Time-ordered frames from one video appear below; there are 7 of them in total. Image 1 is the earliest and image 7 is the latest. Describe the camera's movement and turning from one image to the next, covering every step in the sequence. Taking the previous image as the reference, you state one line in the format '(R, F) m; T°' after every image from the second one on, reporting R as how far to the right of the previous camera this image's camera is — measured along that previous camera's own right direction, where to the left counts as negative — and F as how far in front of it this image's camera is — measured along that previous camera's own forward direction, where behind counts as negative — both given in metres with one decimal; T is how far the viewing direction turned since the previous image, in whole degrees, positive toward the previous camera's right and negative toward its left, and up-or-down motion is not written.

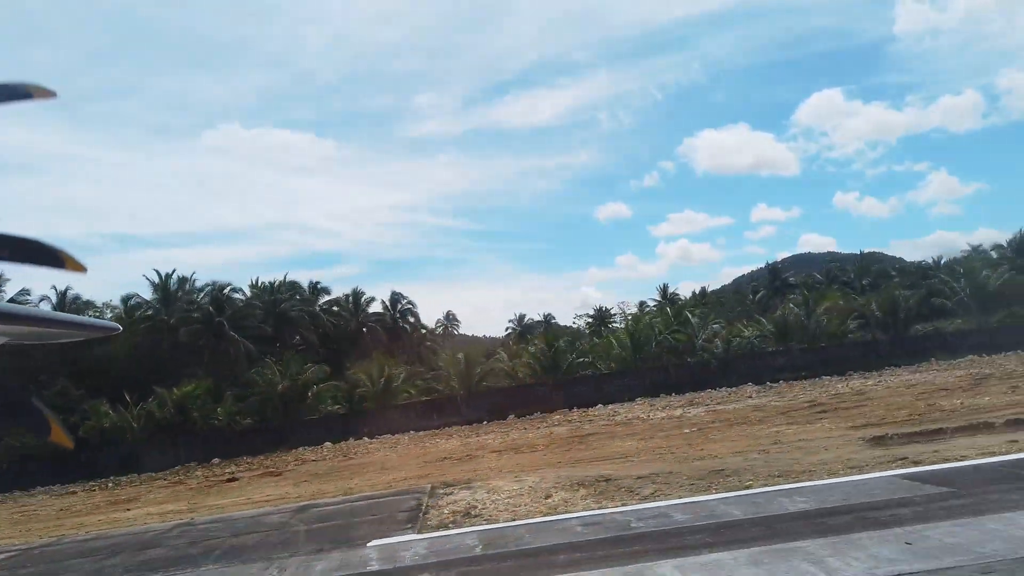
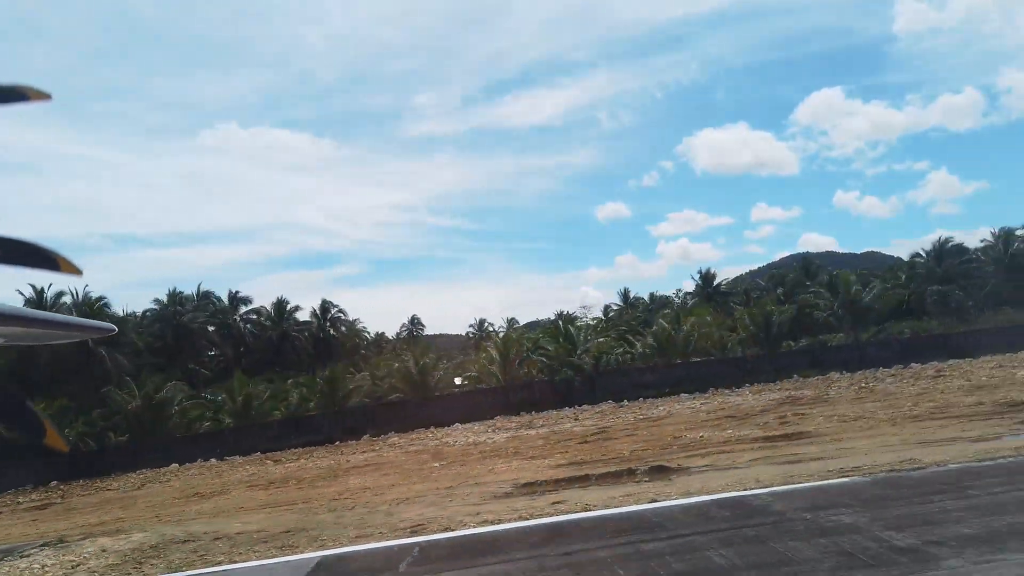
(+6.3, +0.3) m; +1°
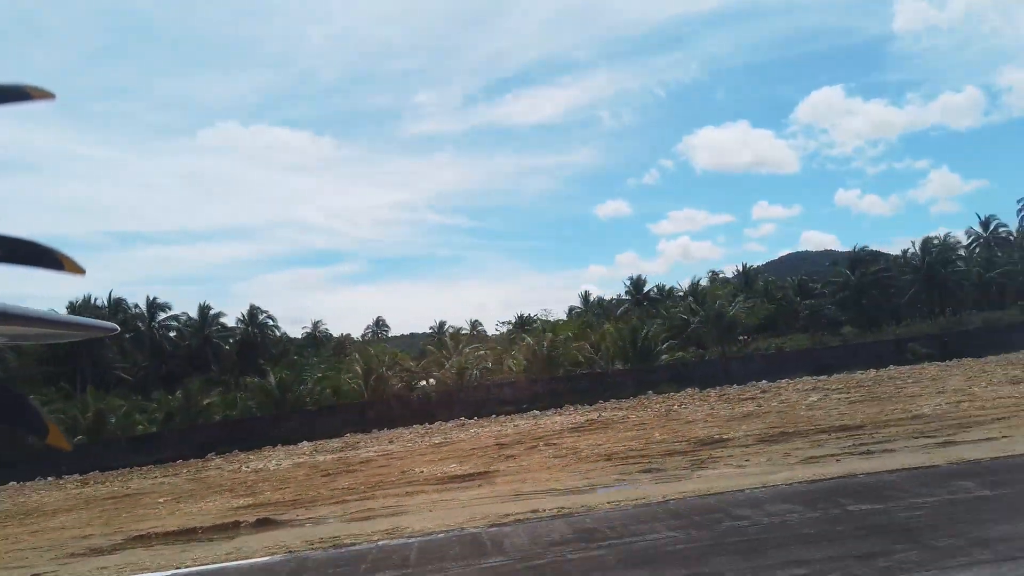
(+6.6, +0.2) m; 0°
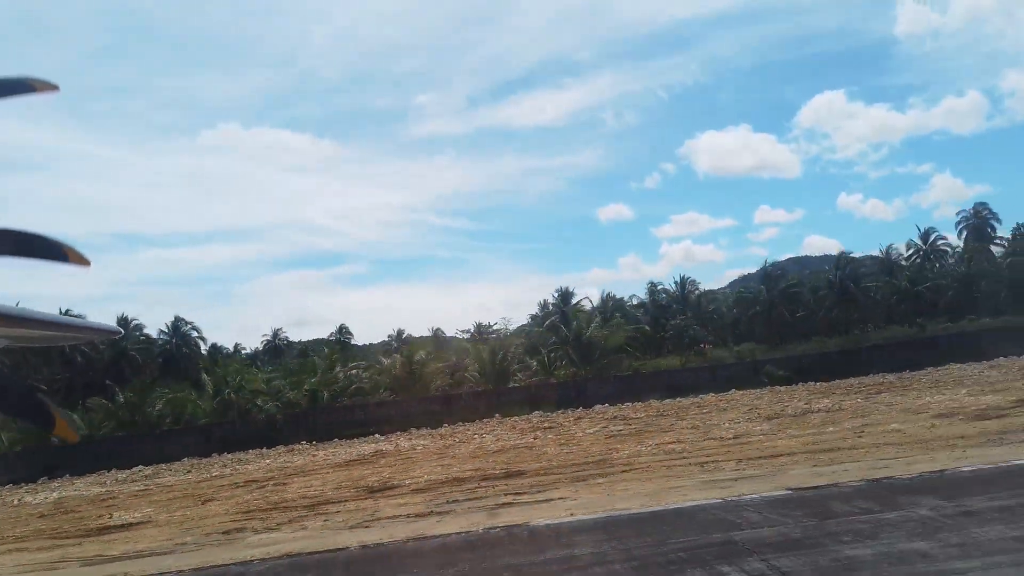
(+6.9, +0.2) m; 0°
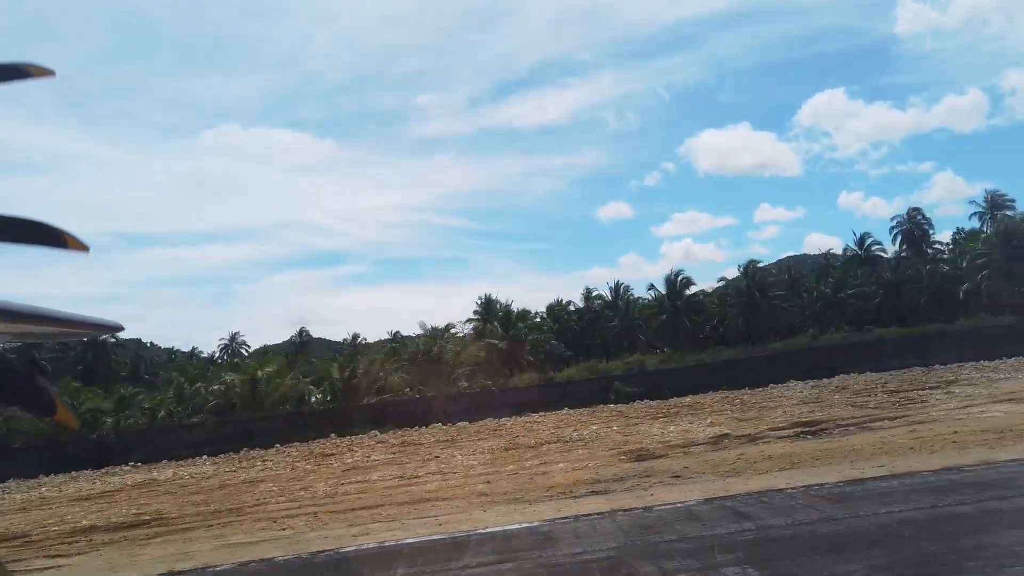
(+7.2, +0.3) m; 0°
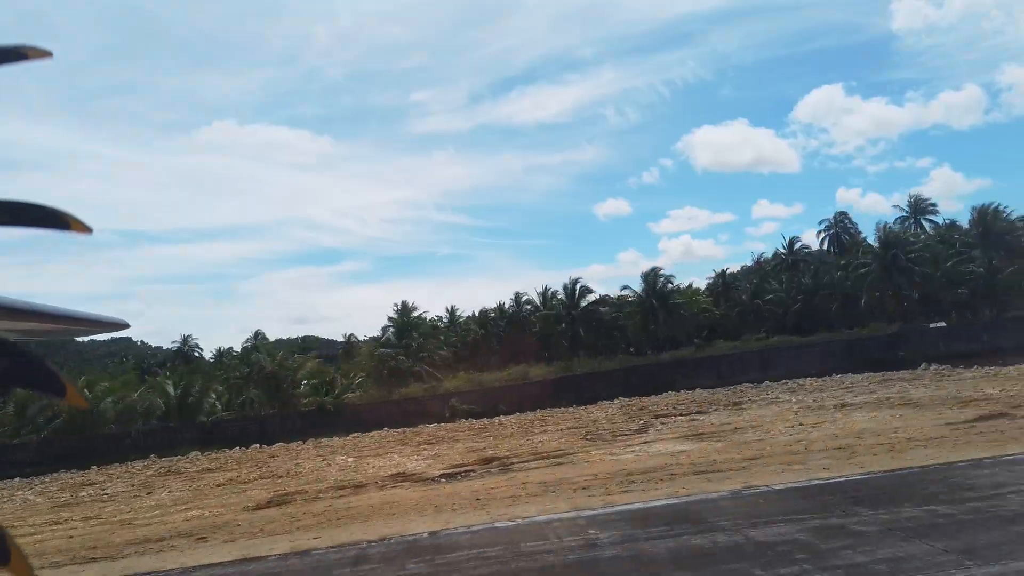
(+7.5, +0.2) m; +1°
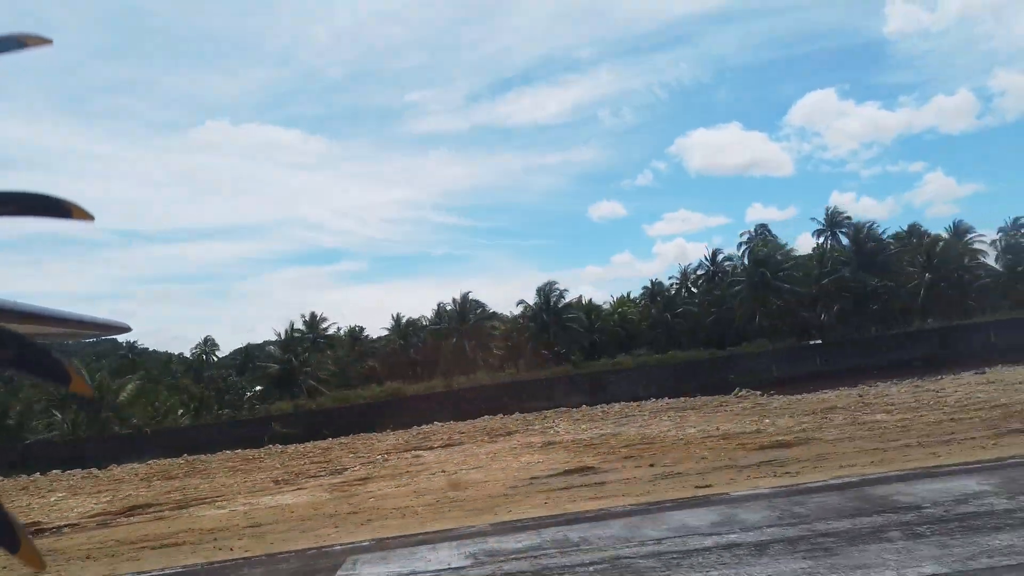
(+7.9, +0.2) m; +1°
